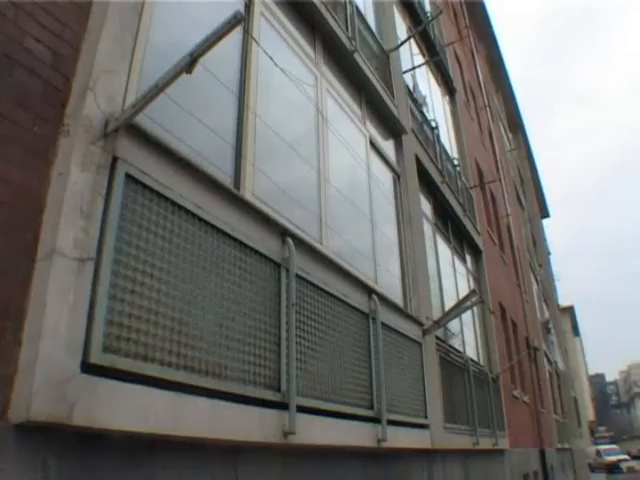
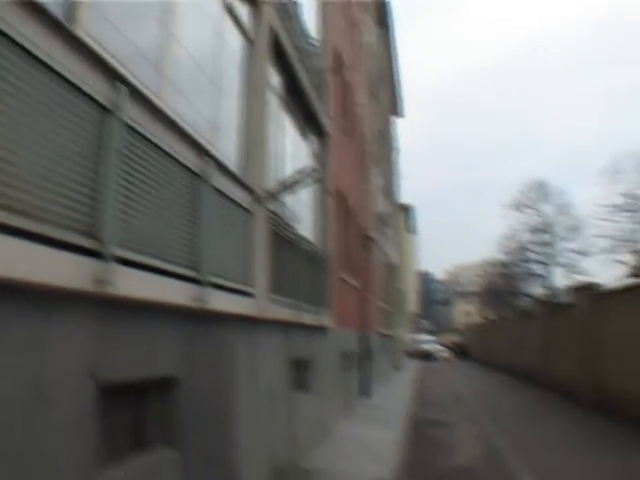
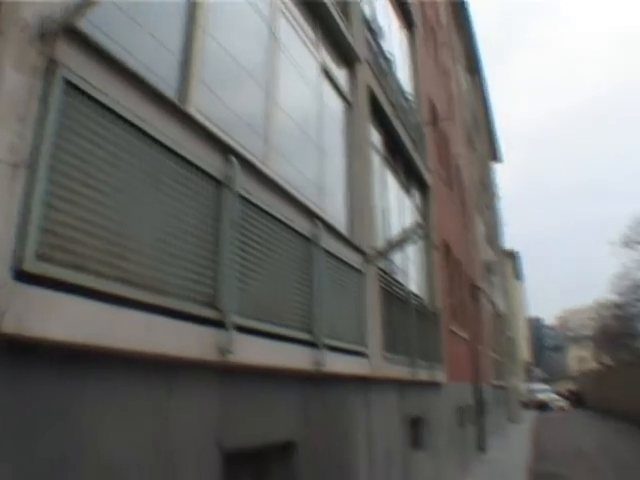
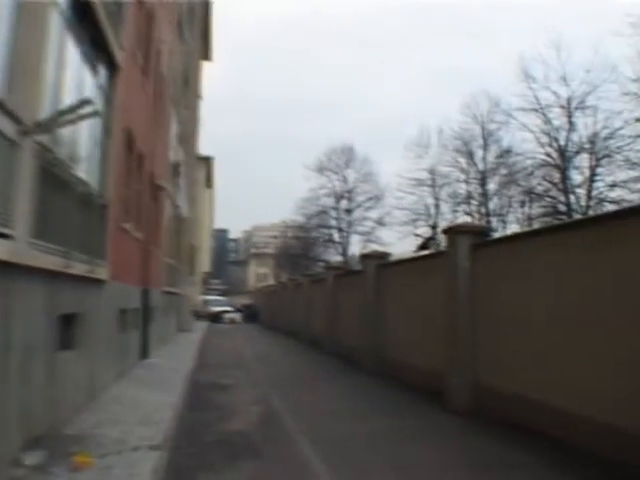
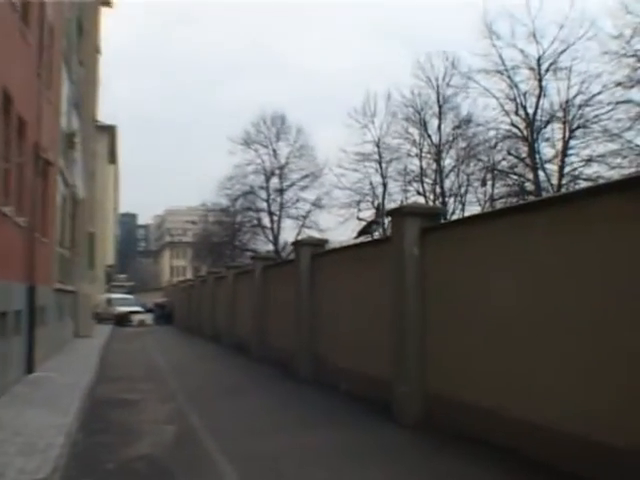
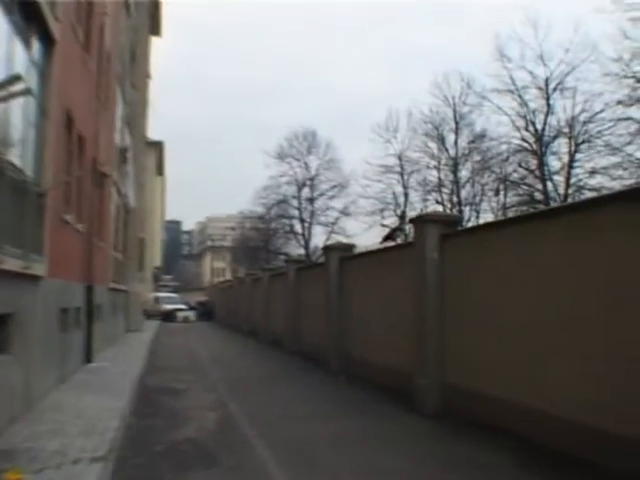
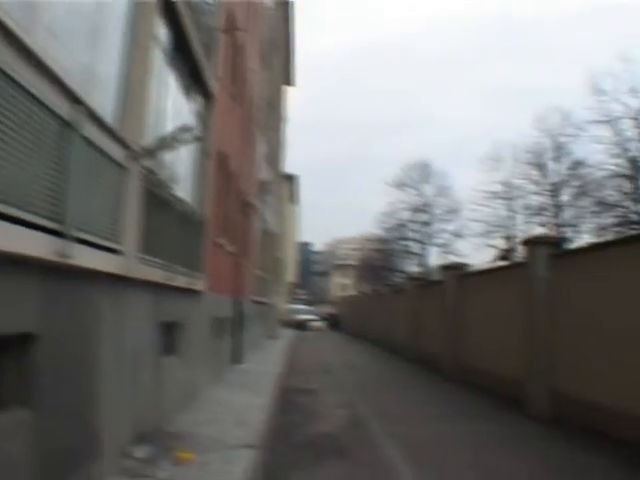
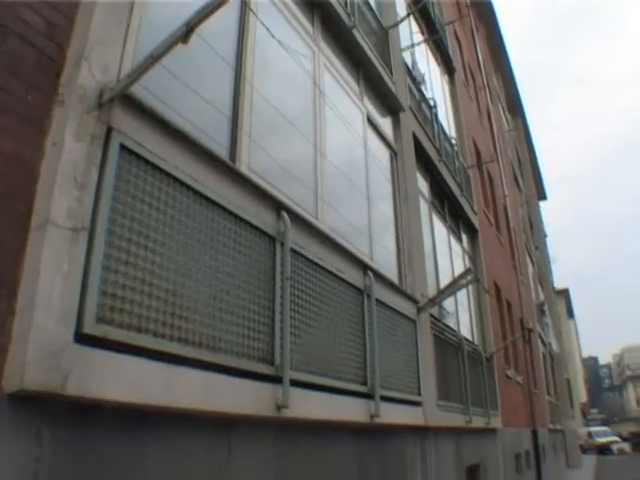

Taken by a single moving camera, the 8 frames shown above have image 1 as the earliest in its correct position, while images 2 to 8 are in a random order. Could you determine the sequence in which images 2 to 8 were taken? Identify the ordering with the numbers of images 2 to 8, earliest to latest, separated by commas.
8, 3, 2, 7, 4, 6, 5
